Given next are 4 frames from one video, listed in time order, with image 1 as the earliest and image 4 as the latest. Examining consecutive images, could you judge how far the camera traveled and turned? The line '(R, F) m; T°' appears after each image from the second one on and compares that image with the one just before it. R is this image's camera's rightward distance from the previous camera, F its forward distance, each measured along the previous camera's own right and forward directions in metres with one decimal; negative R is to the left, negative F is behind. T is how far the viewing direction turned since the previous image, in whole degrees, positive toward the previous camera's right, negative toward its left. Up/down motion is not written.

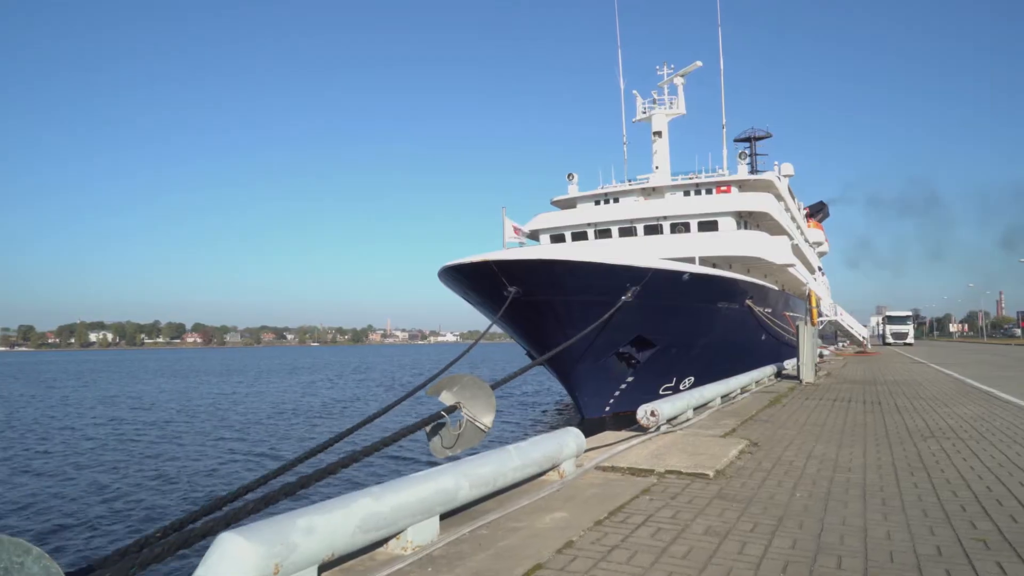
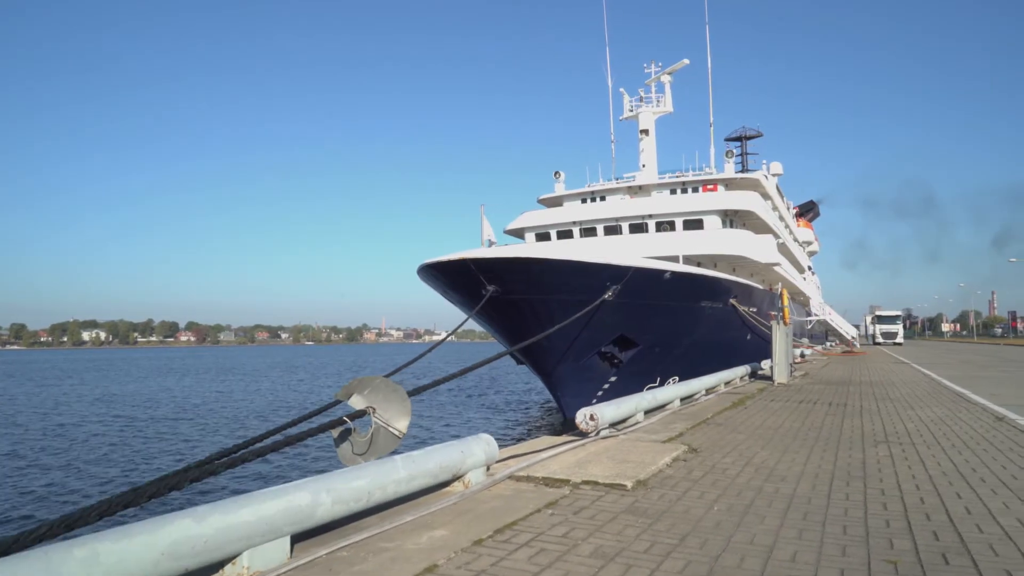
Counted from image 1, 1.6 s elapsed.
(+0.6, +0.3) m; 0°
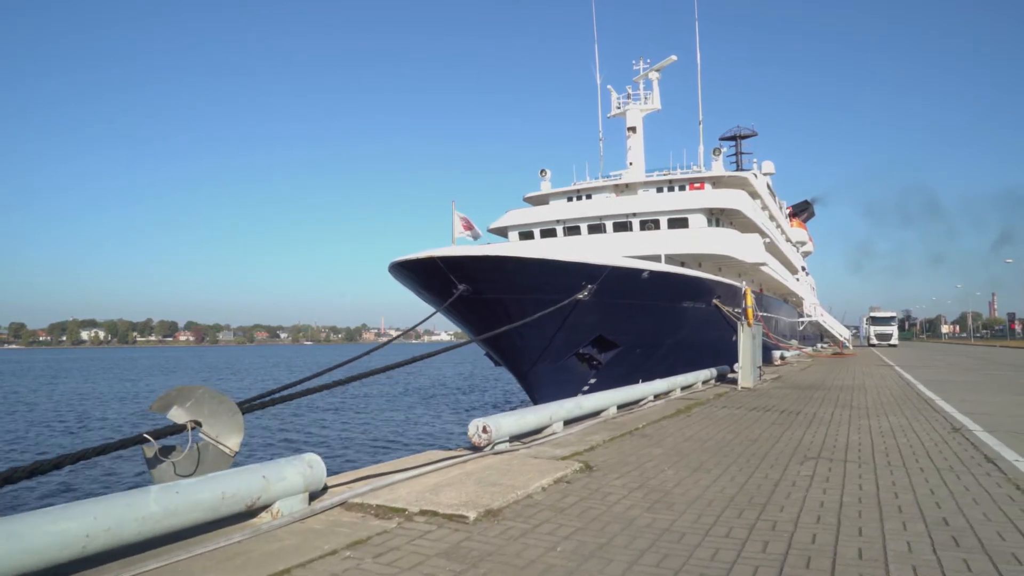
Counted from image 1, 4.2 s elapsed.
(+1.0, +0.7) m; 0°
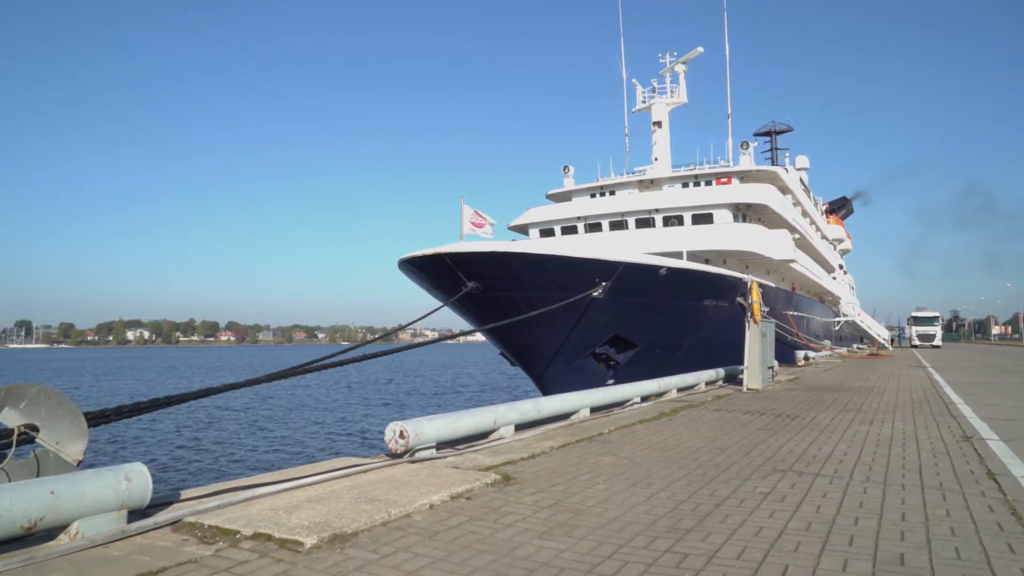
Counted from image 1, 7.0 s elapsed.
(+0.9, +0.7) m; -3°
